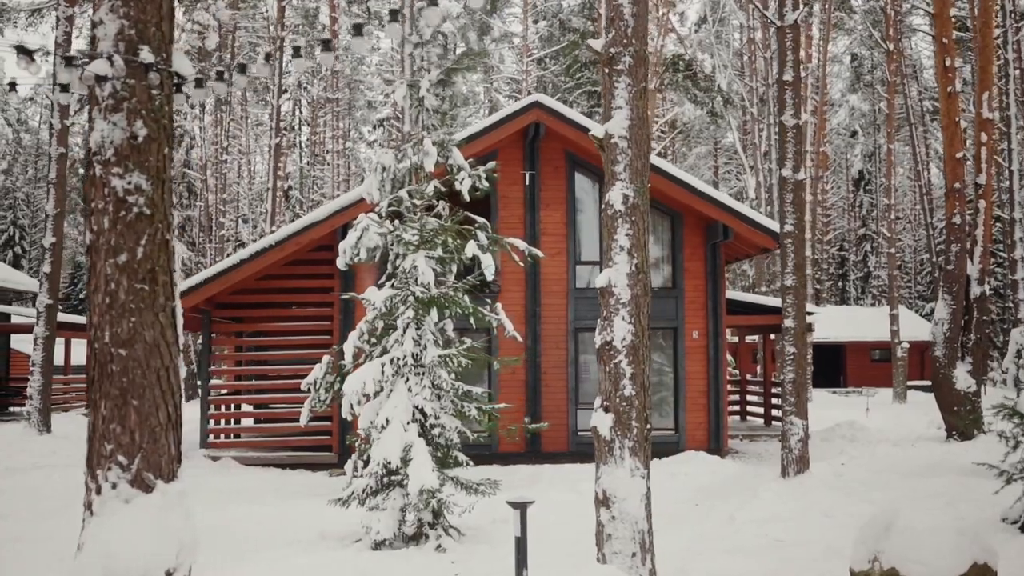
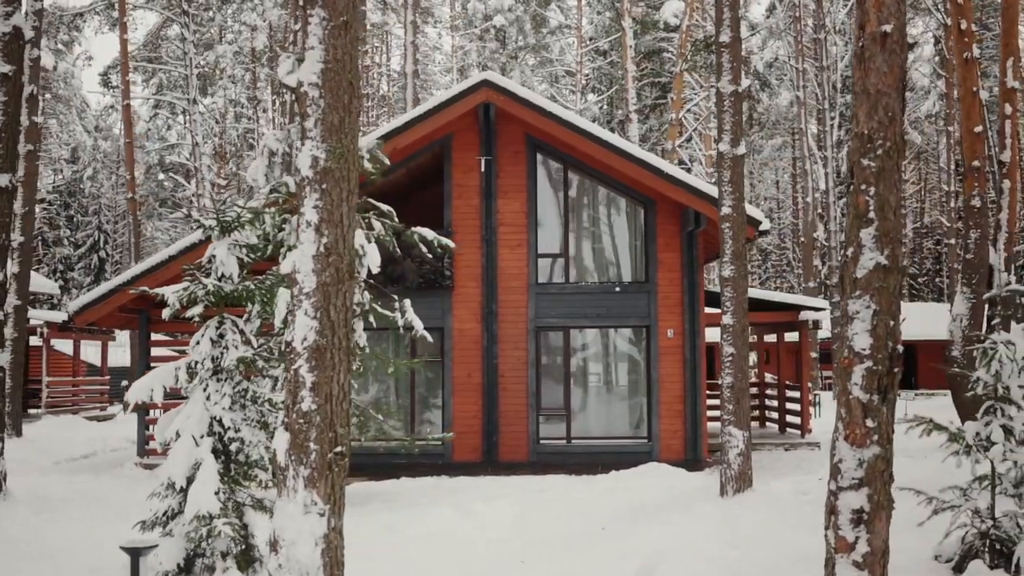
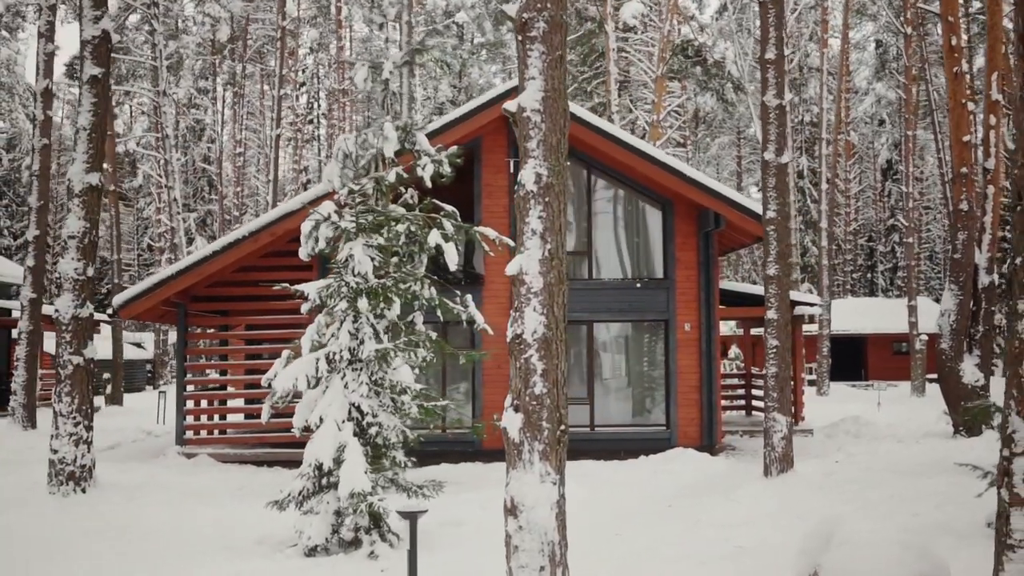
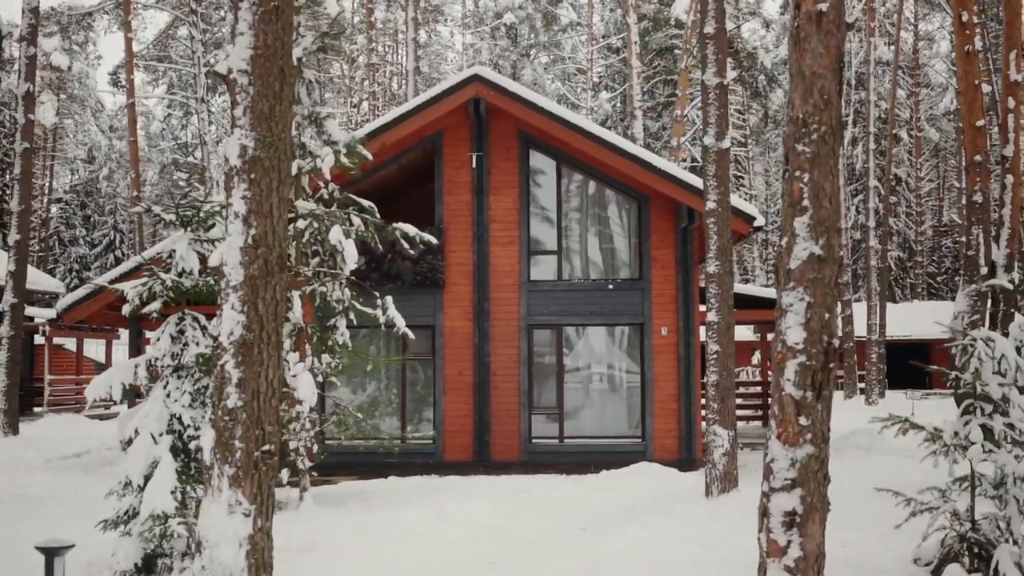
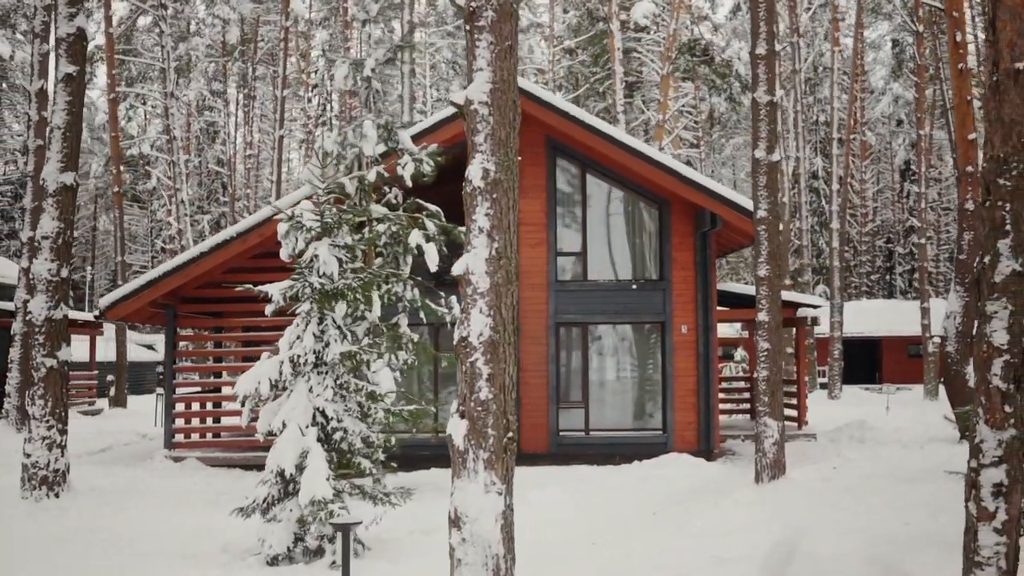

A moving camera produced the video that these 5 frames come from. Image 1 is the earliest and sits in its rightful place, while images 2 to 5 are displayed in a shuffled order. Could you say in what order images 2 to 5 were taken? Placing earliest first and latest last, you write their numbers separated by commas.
3, 5, 2, 4
